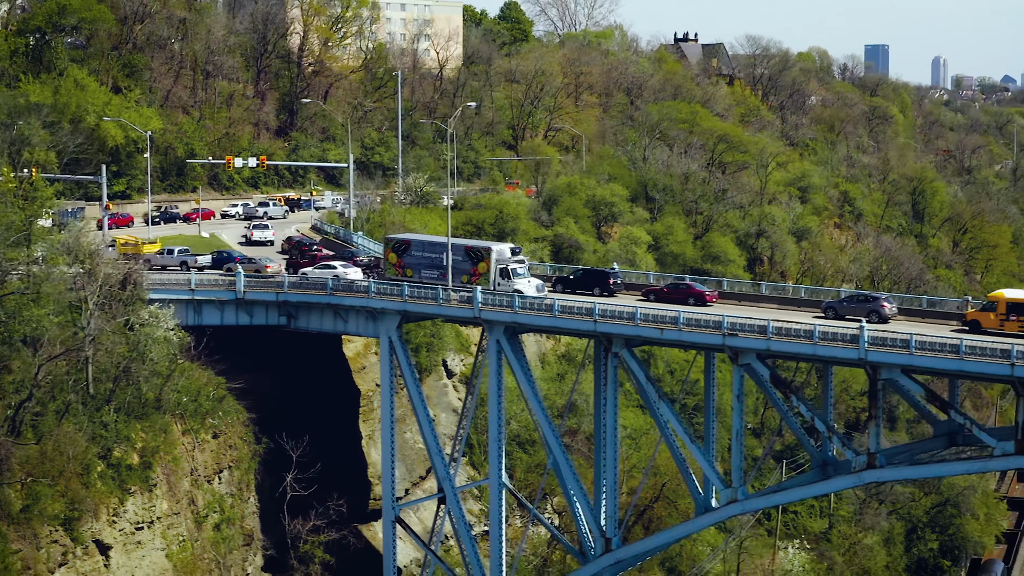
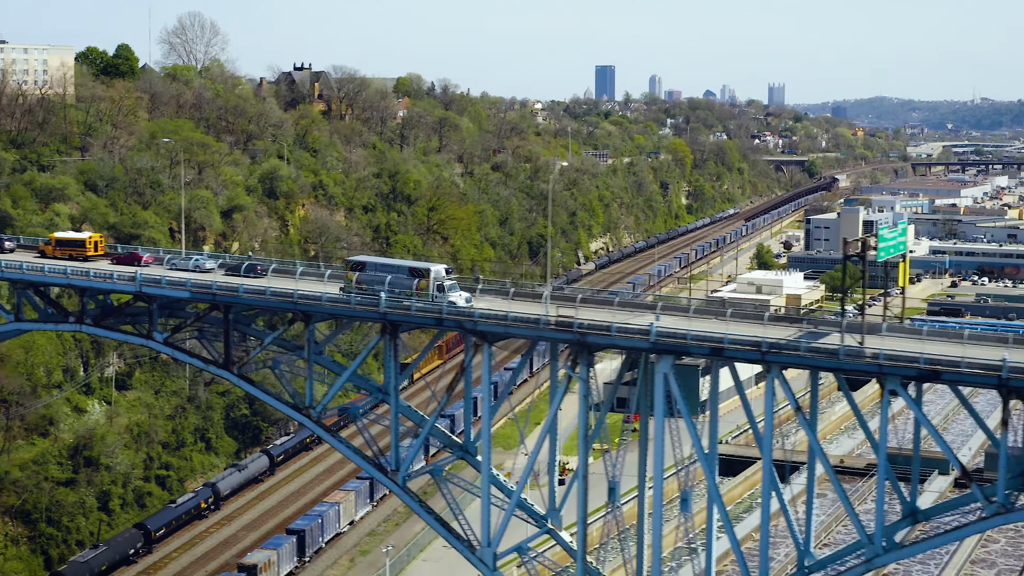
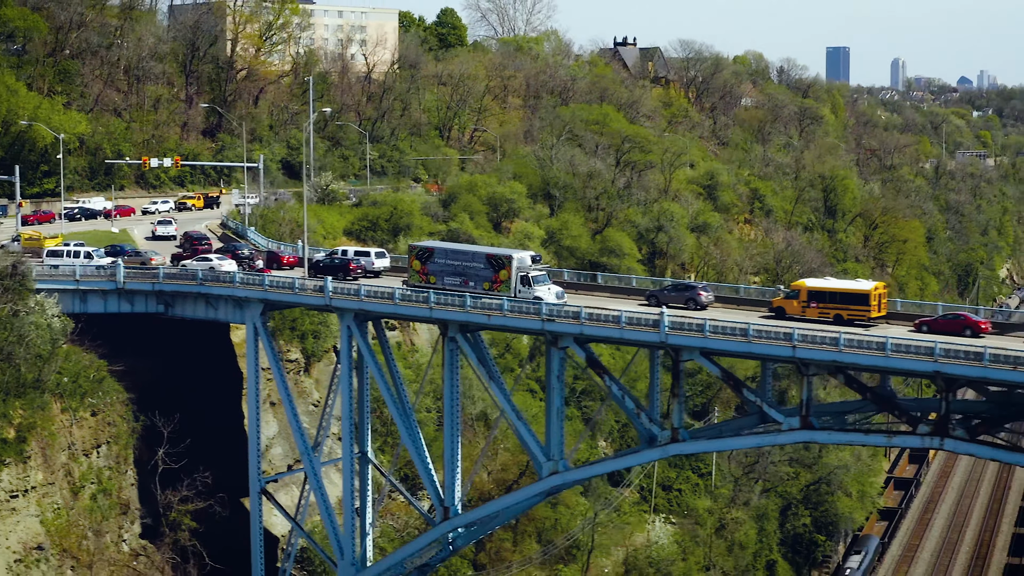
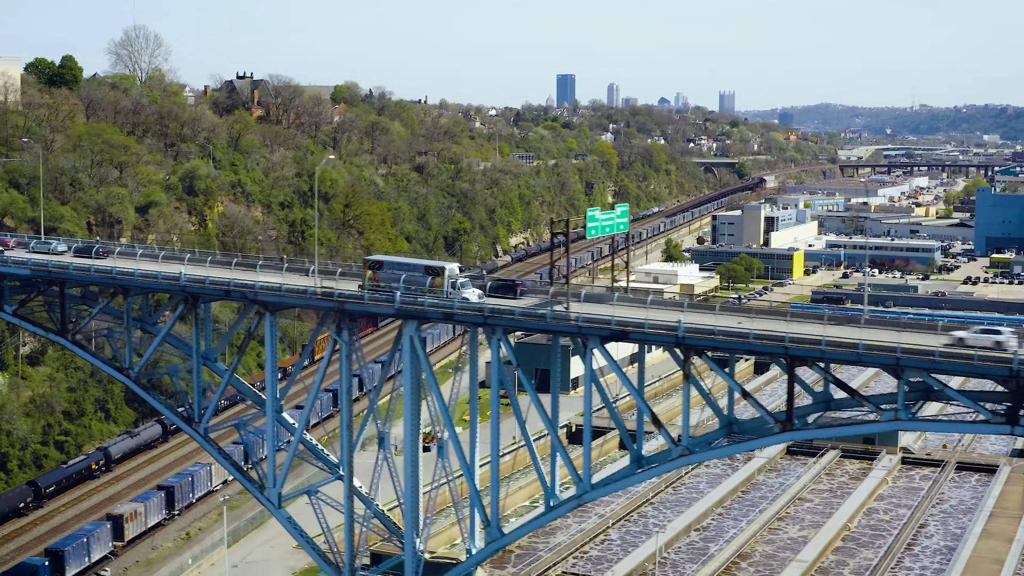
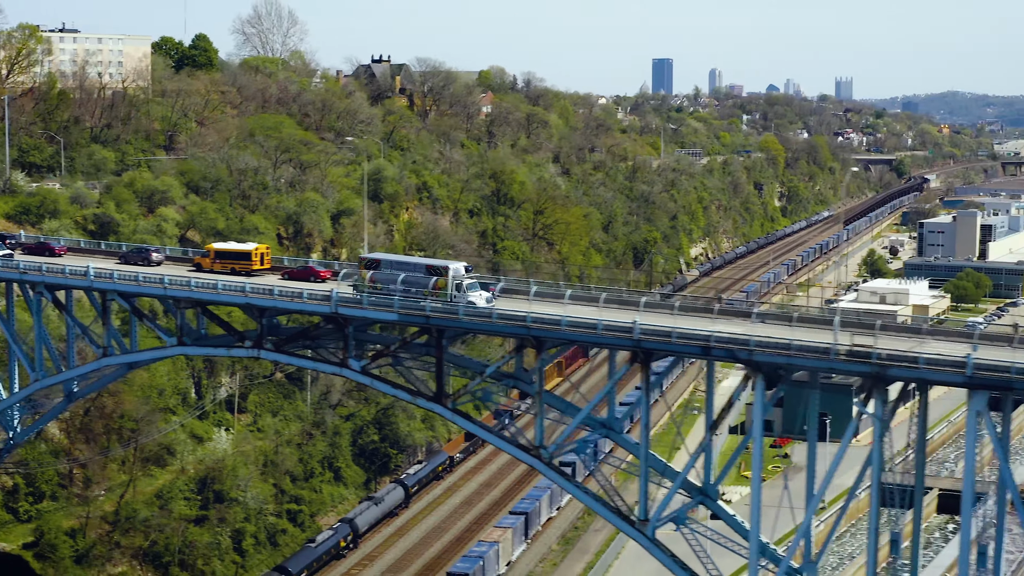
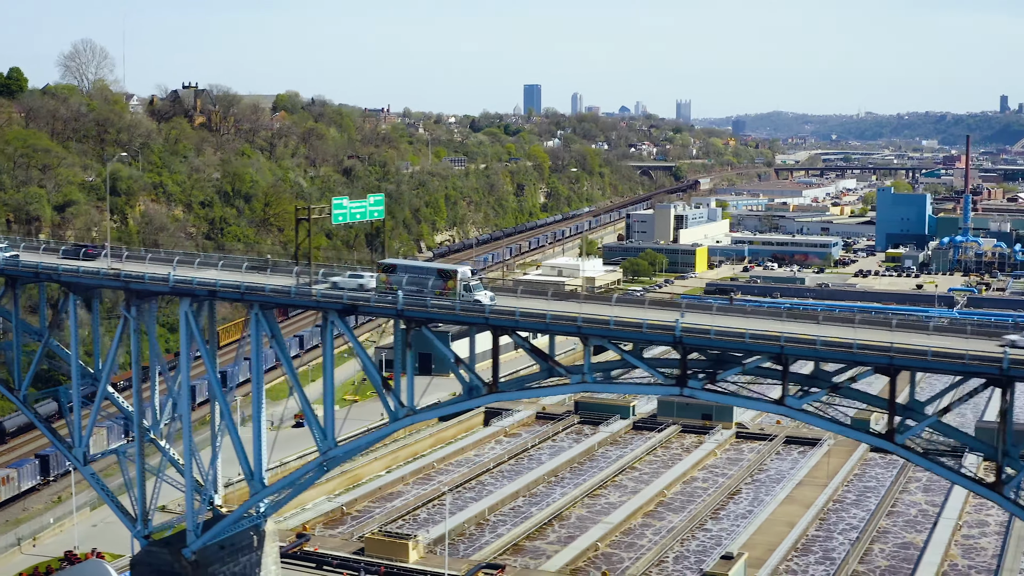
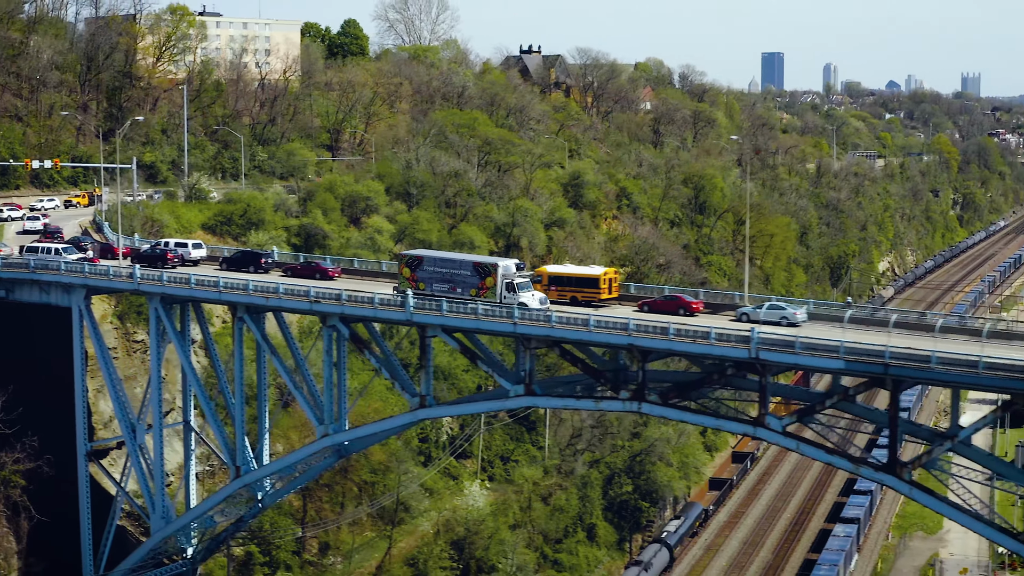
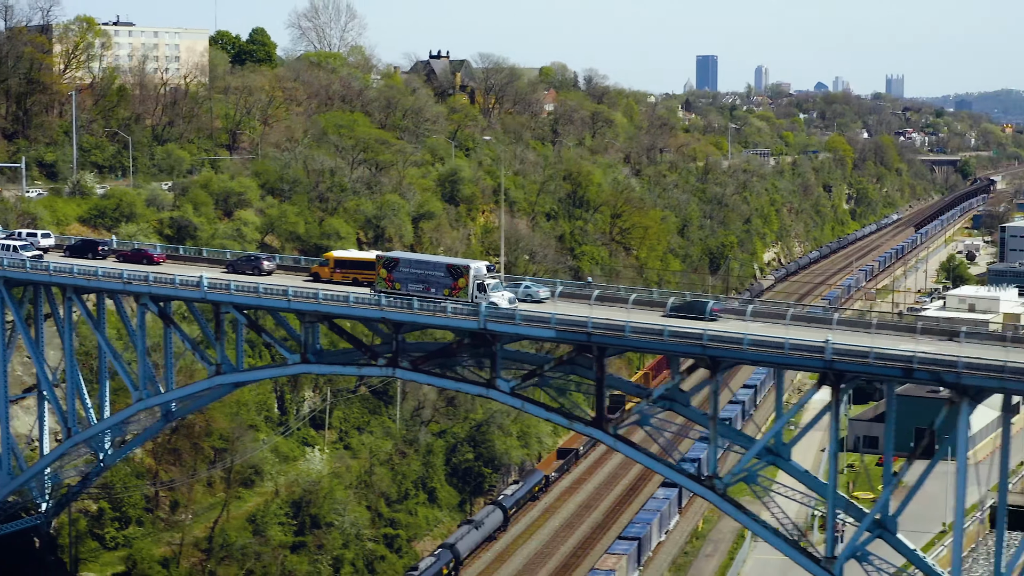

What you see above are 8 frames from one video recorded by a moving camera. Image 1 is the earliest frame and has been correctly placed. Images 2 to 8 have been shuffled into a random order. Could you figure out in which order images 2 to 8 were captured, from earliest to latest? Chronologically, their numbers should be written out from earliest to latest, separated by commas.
3, 7, 8, 5, 2, 4, 6
